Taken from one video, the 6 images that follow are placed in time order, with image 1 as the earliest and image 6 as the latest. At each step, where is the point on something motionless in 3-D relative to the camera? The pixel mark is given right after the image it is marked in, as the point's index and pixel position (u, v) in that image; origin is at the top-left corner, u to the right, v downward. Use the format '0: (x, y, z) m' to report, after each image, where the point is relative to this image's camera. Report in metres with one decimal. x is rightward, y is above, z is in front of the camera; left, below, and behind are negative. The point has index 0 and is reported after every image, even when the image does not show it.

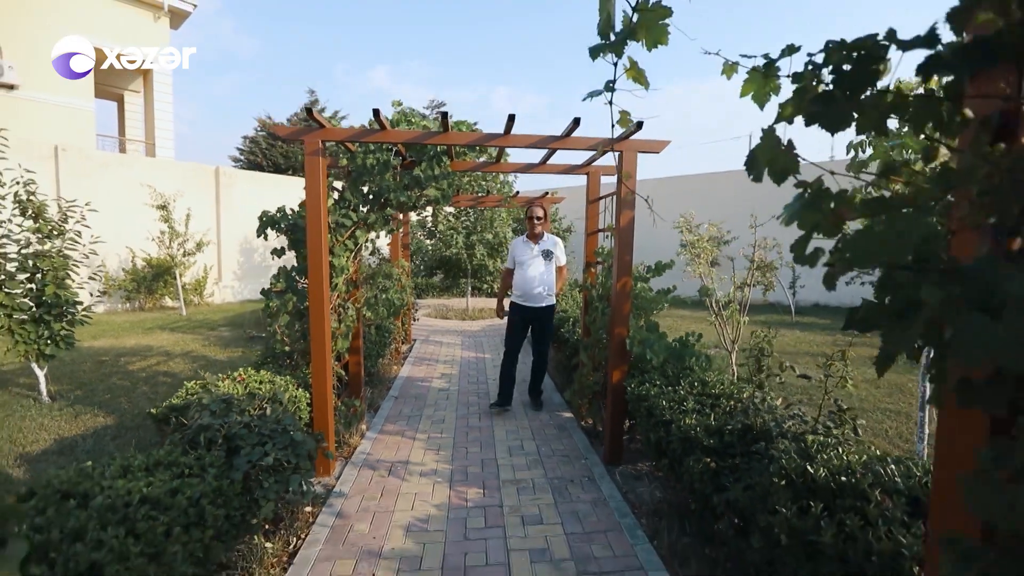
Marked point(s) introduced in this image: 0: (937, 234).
0: (+0.7, +0.1, +0.8) m
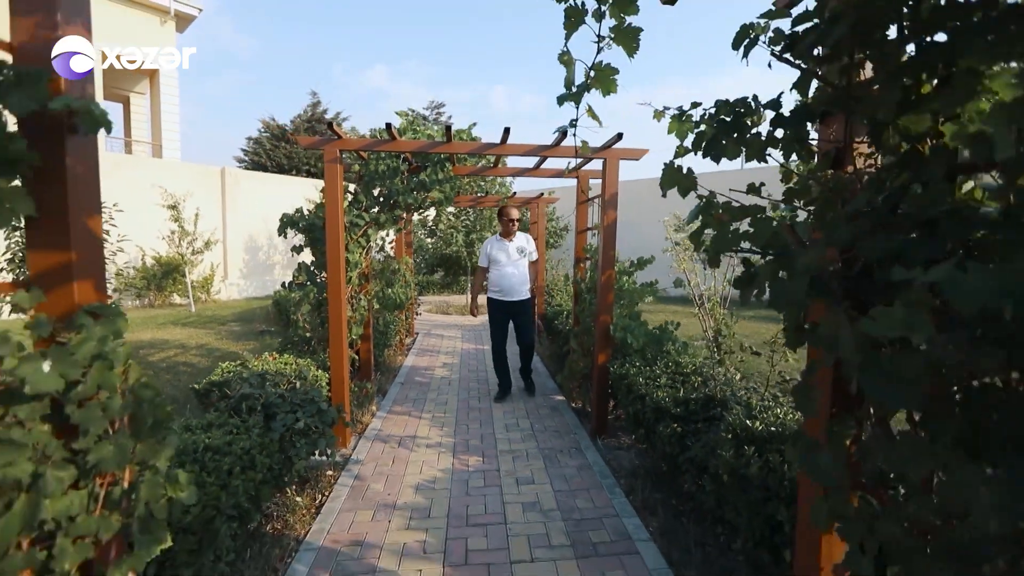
0: (+0.7, +0.1, +1.2) m
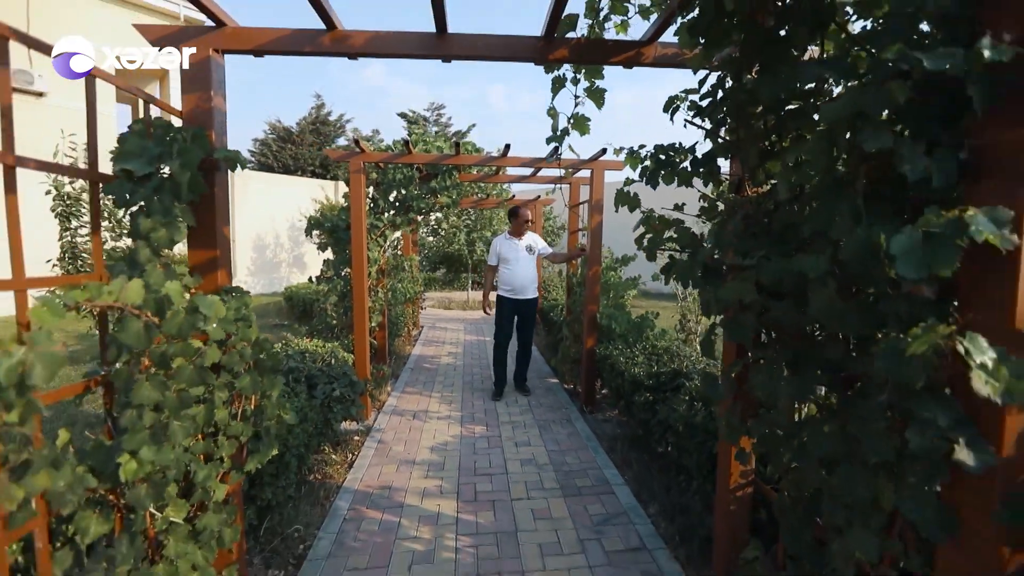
0: (+0.7, +0.2, +1.8) m
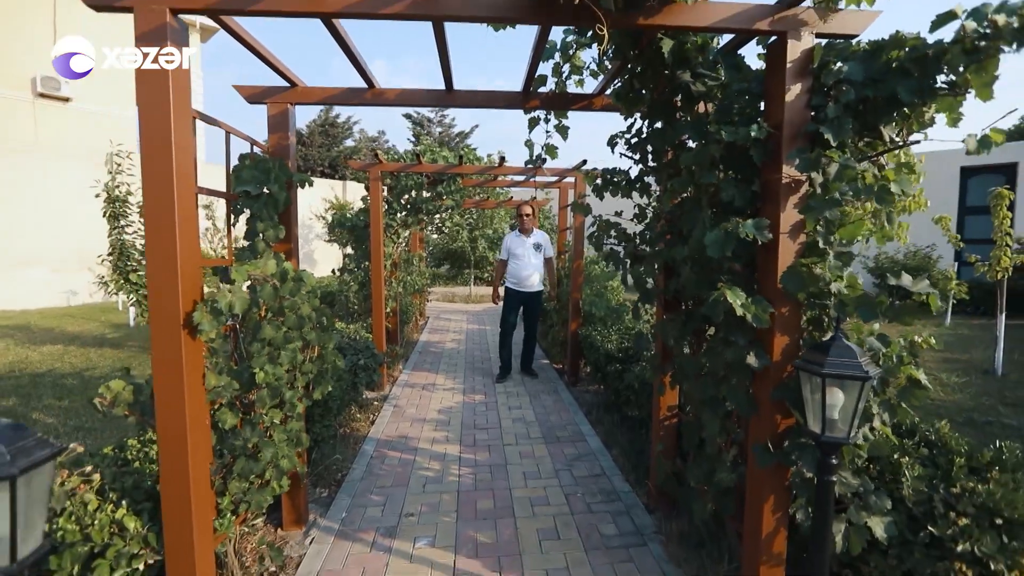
0: (+0.6, +0.3, +2.6) m
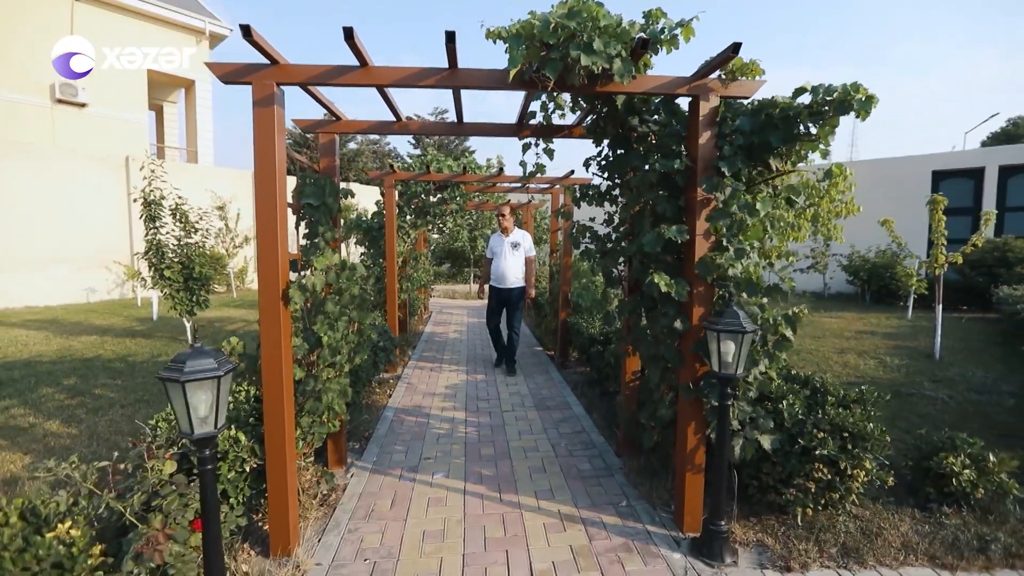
0: (+0.6, +0.4, +3.4) m
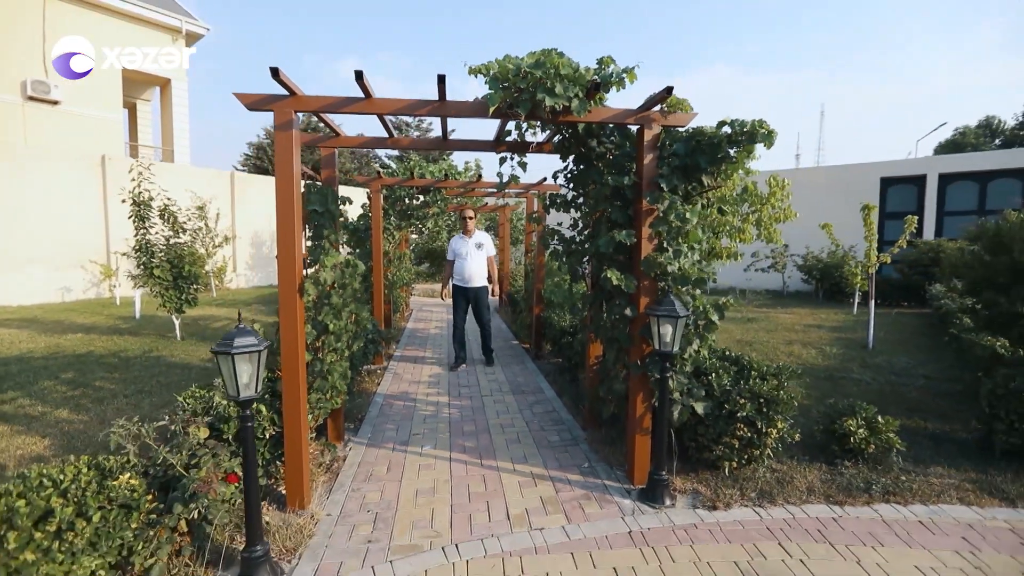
0: (+0.4, +0.4, +3.9) m
